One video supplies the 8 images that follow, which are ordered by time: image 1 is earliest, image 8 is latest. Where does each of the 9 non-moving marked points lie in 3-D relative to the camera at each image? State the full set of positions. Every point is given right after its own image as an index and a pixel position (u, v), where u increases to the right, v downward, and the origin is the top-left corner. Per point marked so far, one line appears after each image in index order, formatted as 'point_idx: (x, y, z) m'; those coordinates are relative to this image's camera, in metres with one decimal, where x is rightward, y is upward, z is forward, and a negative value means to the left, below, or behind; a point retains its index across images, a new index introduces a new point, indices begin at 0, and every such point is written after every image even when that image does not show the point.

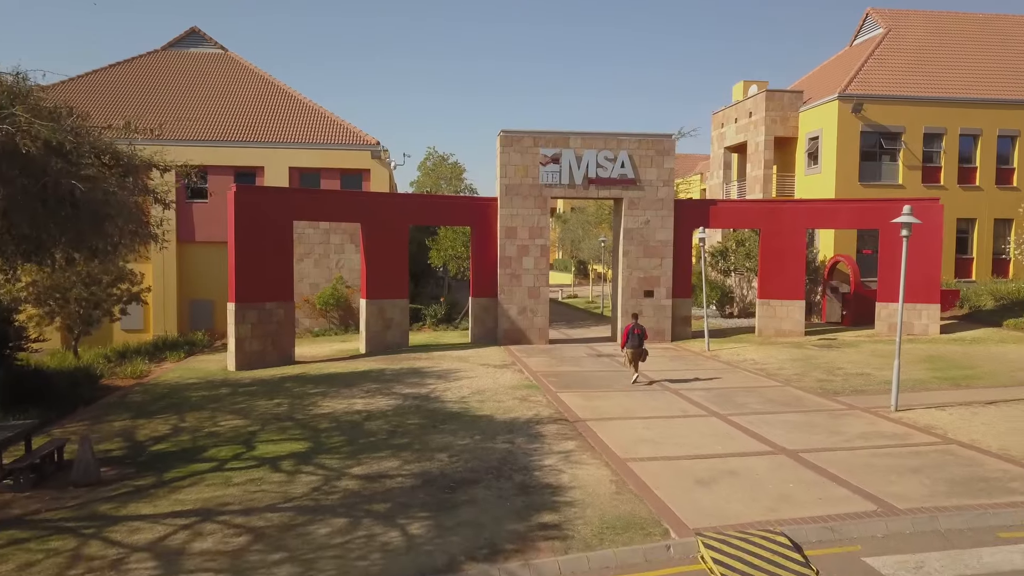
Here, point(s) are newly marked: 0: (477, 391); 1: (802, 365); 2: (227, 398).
0: (-0.7, -1.9, +14.3) m
1: (+6.4, -1.7, +16.9) m
2: (-5.5, -2.1, +14.7) m
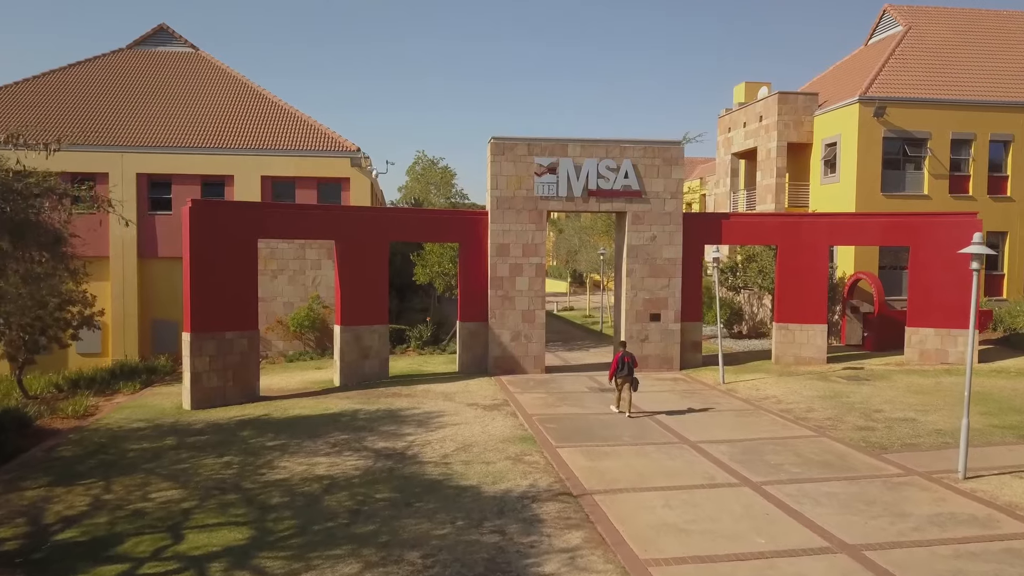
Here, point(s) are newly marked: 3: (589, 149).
0: (-0.8, -2.5, +12.2) m
1: (+6.3, -2.3, +14.9) m
2: (-5.6, -2.7, +12.5) m
3: (+2.0, +3.5, +19.5) m
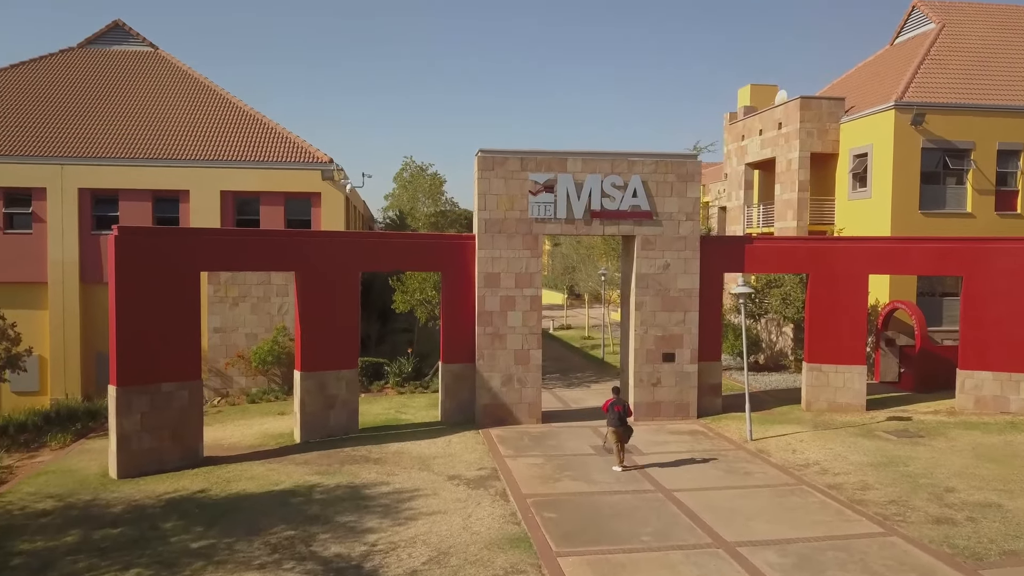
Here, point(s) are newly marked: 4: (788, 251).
0: (-0.9, -3.3, +9.6) m
1: (+6.1, -3.1, +12.2) m
2: (-5.8, -3.5, +9.8) m
3: (+1.8, +2.7, +16.9) m
4: (+6.3, +0.8, +17.4) m
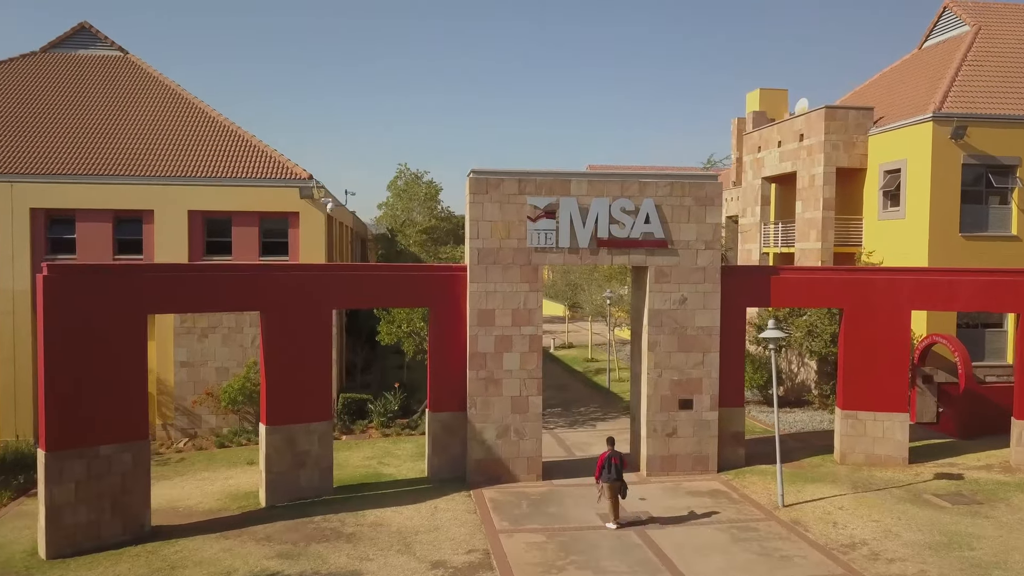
0: (-1.0, -4.1, +7.6) m
1: (+6.0, -3.8, +10.3) m
2: (-5.8, -4.3, +7.8) m
3: (+1.7, +2.0, +14.9) m
4: (+6.2, +0.1, +15.5) m
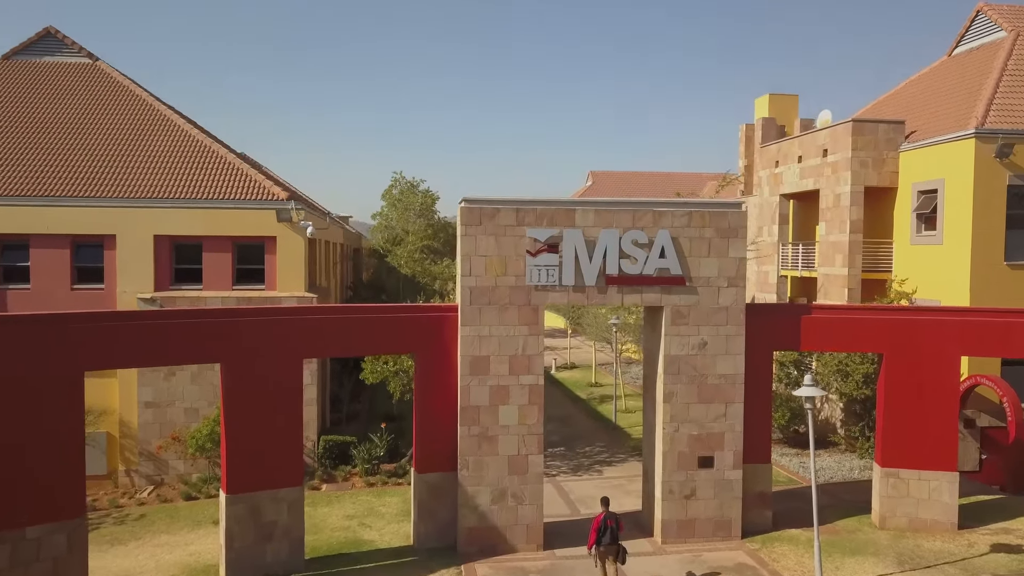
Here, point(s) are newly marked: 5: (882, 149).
0: (-1.1, -4.8, +5.8) m
1: (+6.0, -4.6, +8.5) m
2: (-5.9, -5.0, +6.1) m
3: (+1.7, +1.2, +13.1) m
4: (+6.2, -0.7, +13.7) m
5: (+9.2, +3.5, +19.0) m
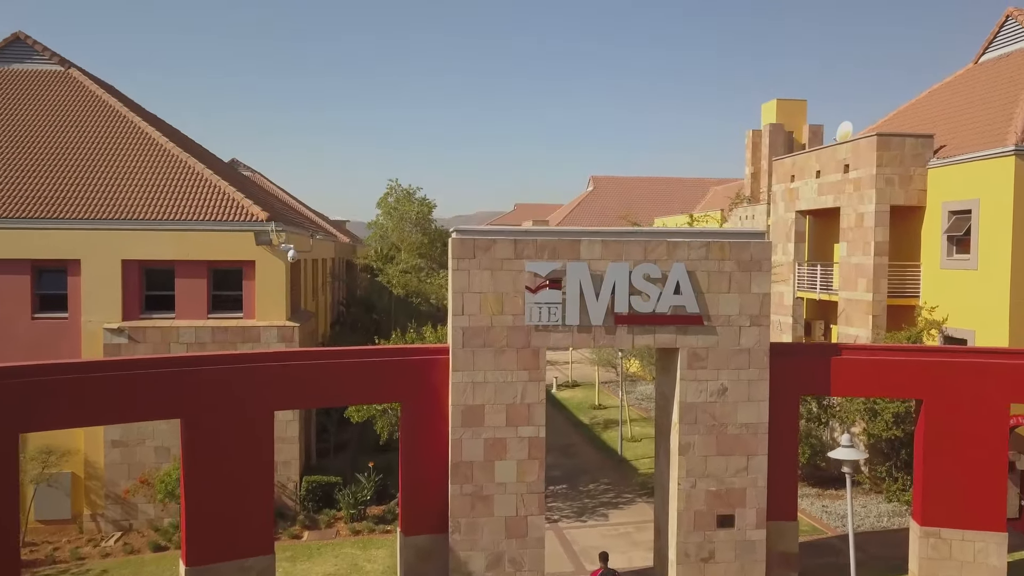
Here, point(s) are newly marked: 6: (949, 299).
0: (-1.1, -5.4, +4.4) m
1: (+6.0, -5.2, +7.1) m
2: (-5.9, -5.6, +4.7) m
3: (+1.6, +0.6, +11.8) m
4: (+6.1, -1.3, +12.3) m
5: (+9.2, +2.9, +17.6) m
6: (+9.7, -0.2, +17.0) m
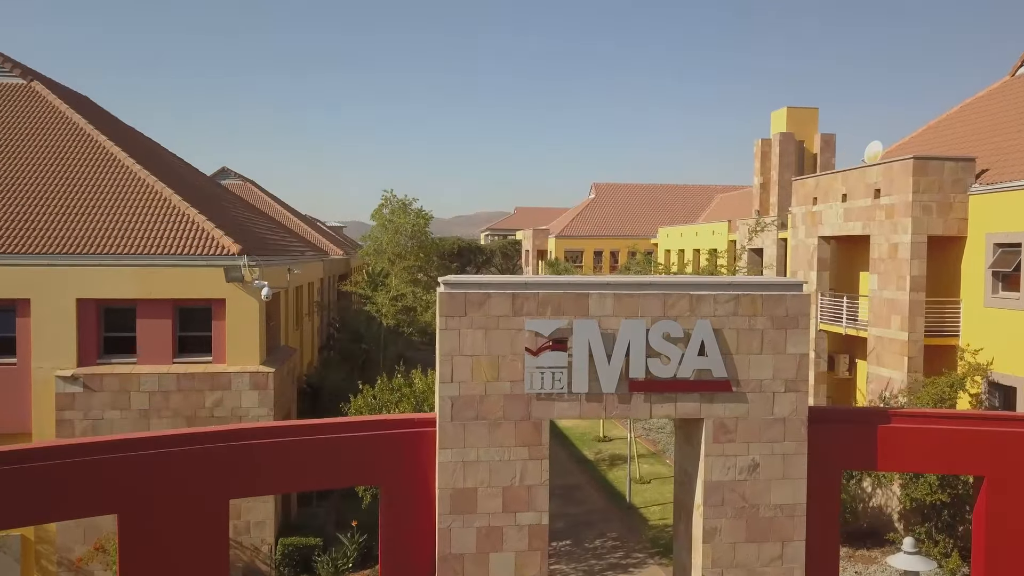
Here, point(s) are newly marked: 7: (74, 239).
0: (-1.1, -6.2, +2.8) m
1: (+5.9, -6.0, +5.5) m
2: (-6.0, -6.4, +3.1) m
3: (+1.6, -0.2, +10.1) m
4: (+6.1, -2.1, +10.7) m
5: (+9.1, +2.0, +16.0) m
6: (+9.7, -1.0, +15.3) m
7: (-8.7, +1.0, +15.1) m
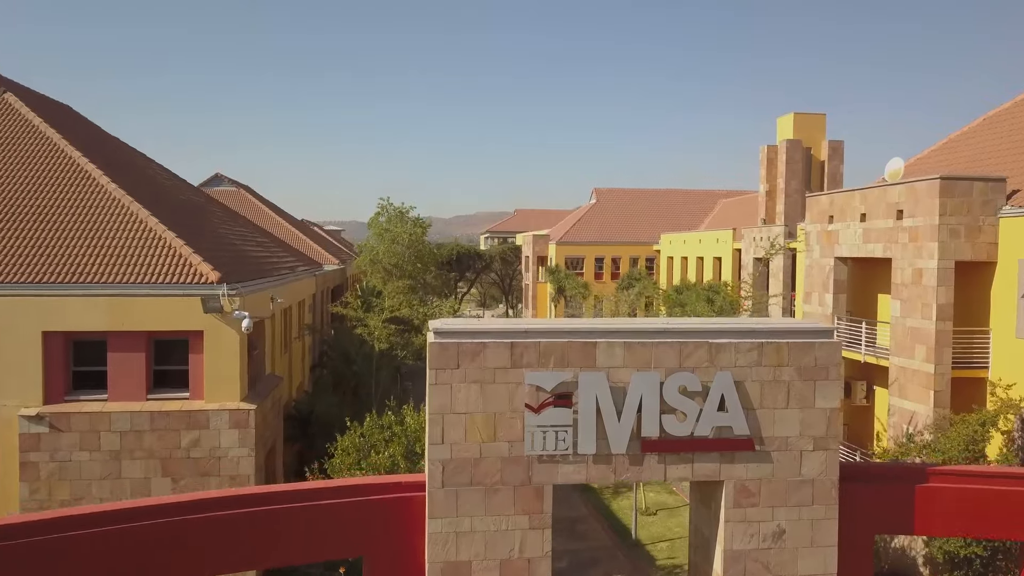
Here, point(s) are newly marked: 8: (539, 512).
0: (-1.1, -6.8, +1.8) m
1: (+5.9, -6.6, +4.4) m
2: (-6.0, -7.0, +2.0) m
3: (+1.6, -0.8, +9.1) m
4: (+6.1, -2.7, +9.6) m
5: (+9.1, +1.5, +14.9) m
6: (+9.7, -1.6, +14.3) m
7: (-8.7, +0.4, +14.0) m
8: (+0.3, -2.6, +8.9) m
